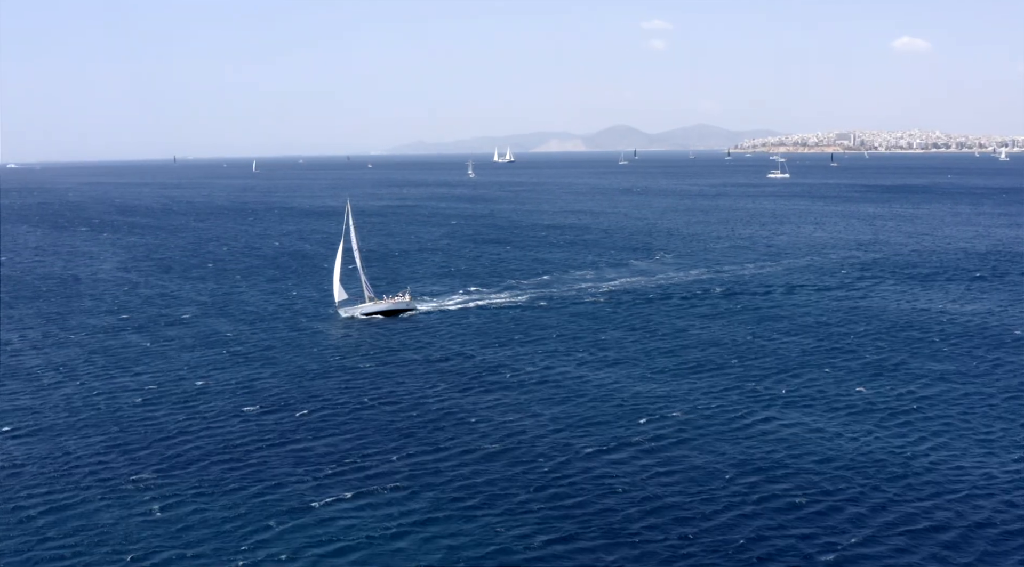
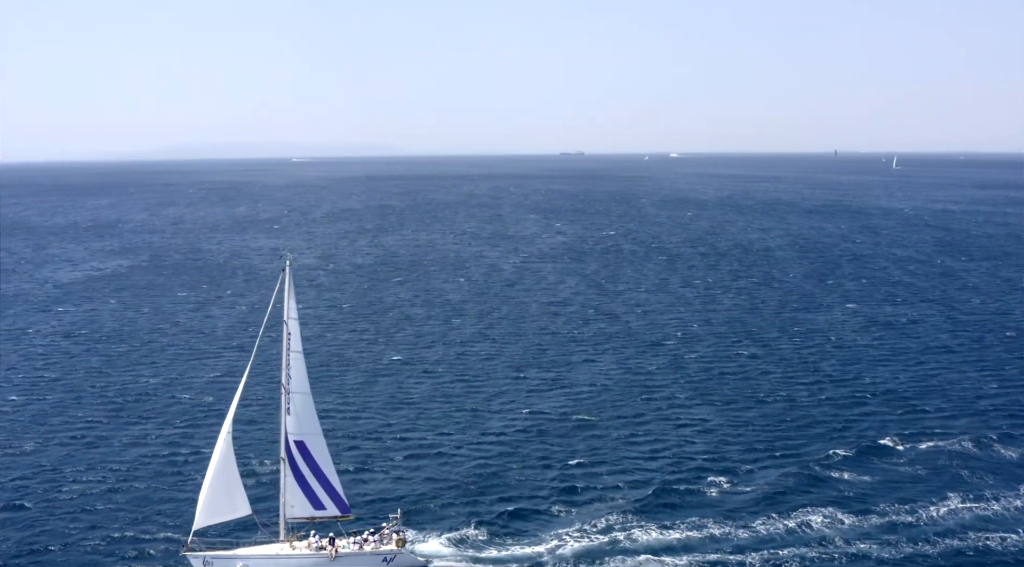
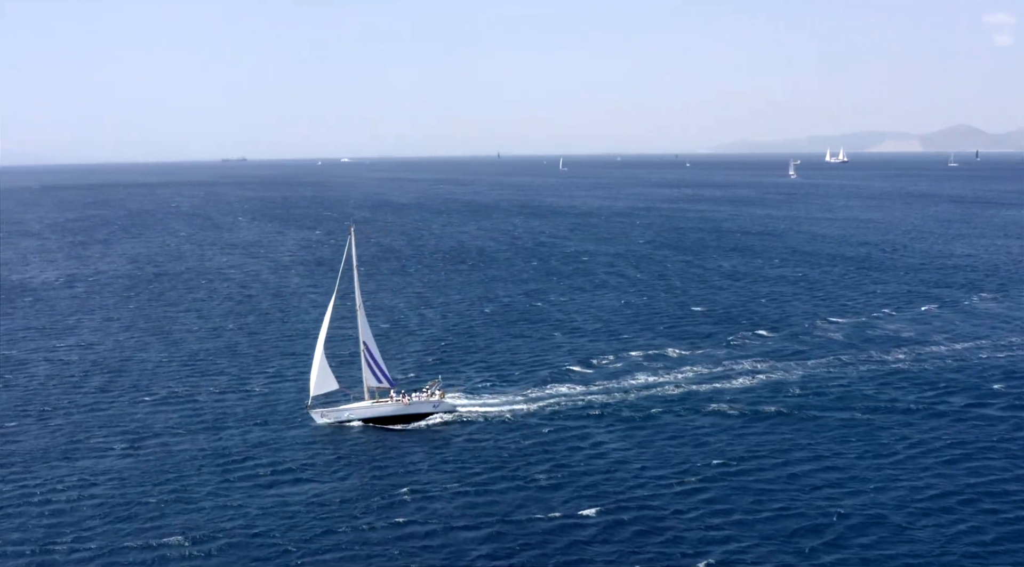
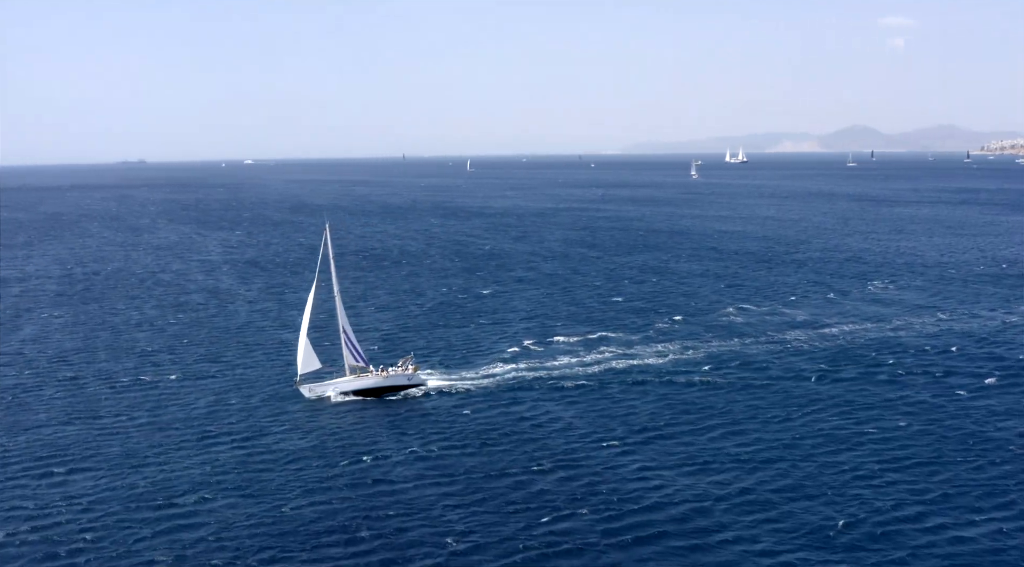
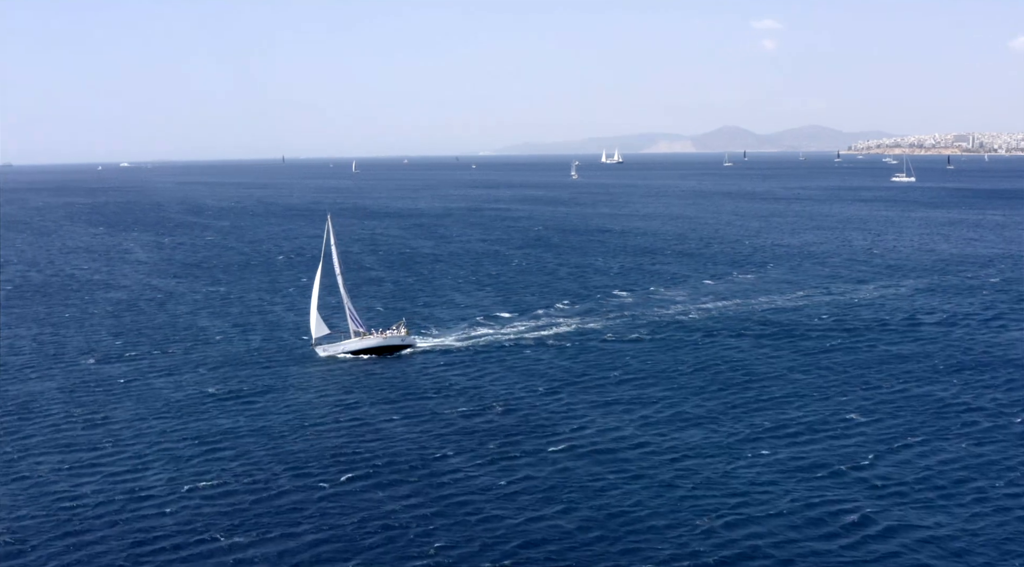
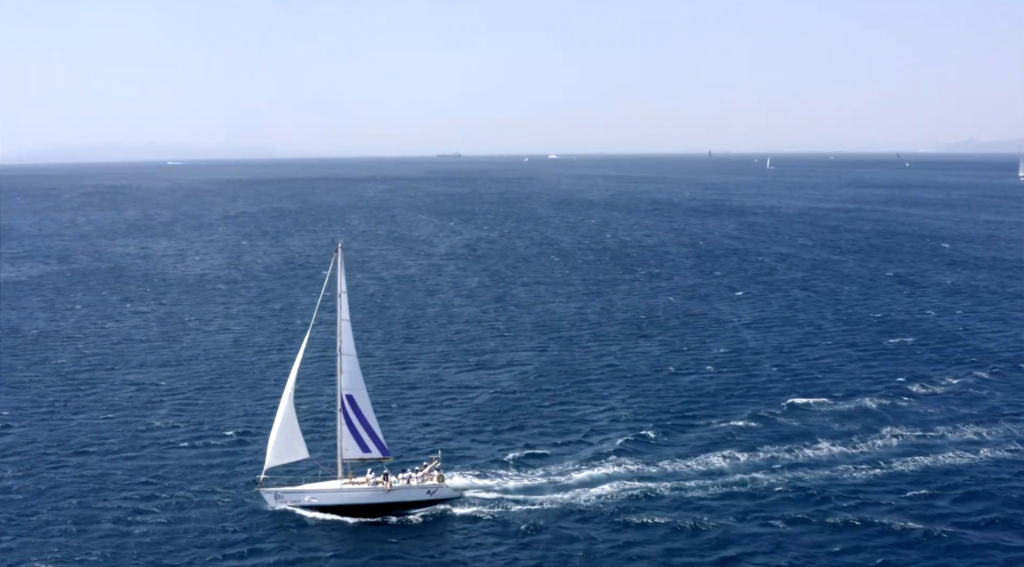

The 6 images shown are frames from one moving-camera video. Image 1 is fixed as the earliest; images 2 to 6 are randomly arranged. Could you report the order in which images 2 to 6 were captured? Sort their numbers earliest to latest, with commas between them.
5, 4, 3, 6, 2
